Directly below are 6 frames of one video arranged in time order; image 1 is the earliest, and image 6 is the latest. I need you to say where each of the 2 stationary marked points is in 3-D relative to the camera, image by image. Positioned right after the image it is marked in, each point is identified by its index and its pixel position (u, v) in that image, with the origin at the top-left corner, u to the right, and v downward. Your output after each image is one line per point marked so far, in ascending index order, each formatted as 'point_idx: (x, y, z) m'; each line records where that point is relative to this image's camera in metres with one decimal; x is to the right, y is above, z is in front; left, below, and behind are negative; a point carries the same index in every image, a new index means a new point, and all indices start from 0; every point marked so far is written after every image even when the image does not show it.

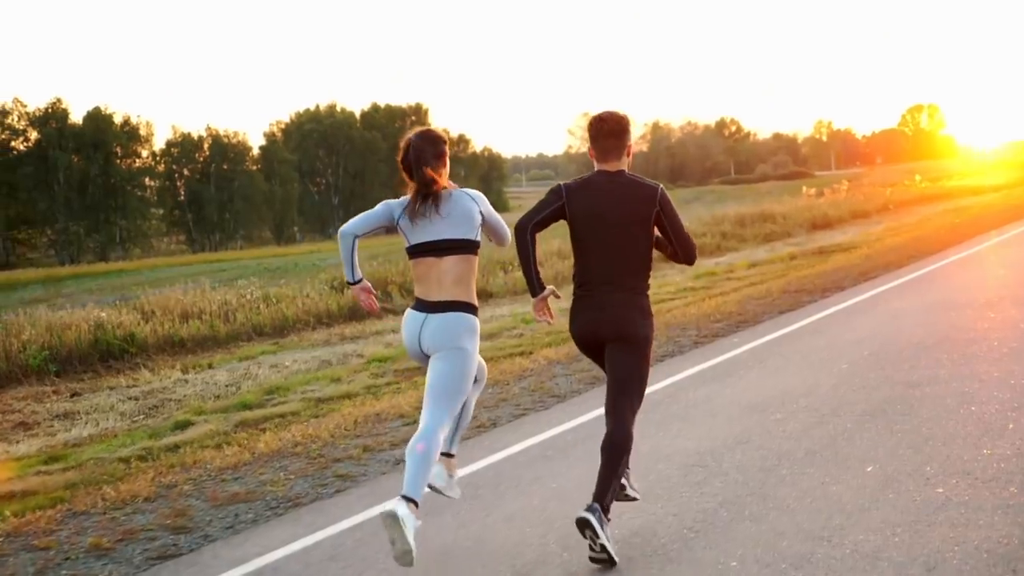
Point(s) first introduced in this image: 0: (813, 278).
0: (+3.0, +0.1, +16.7) m
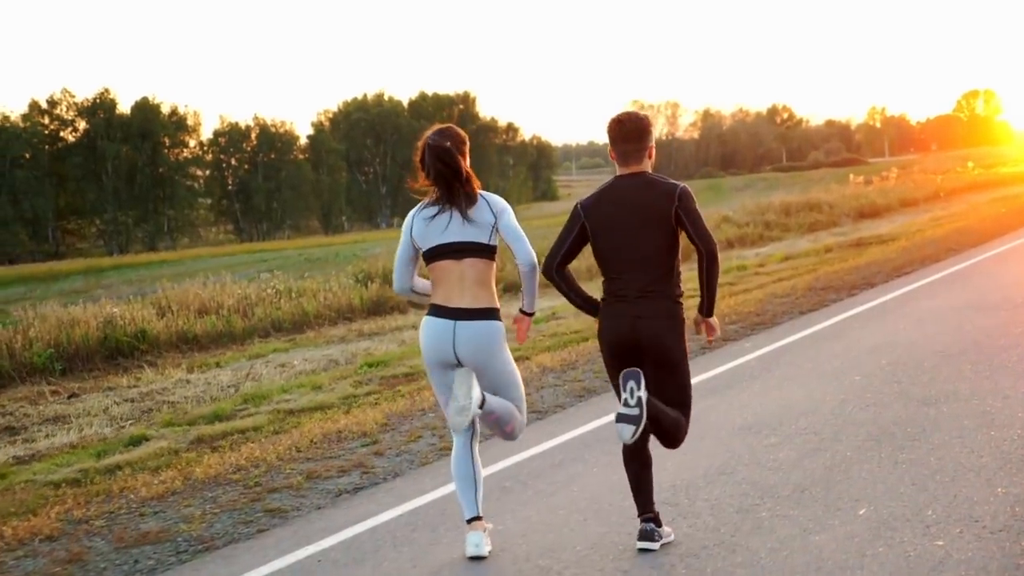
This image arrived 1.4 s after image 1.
0: (+3.1, +0.1, +15.8) m
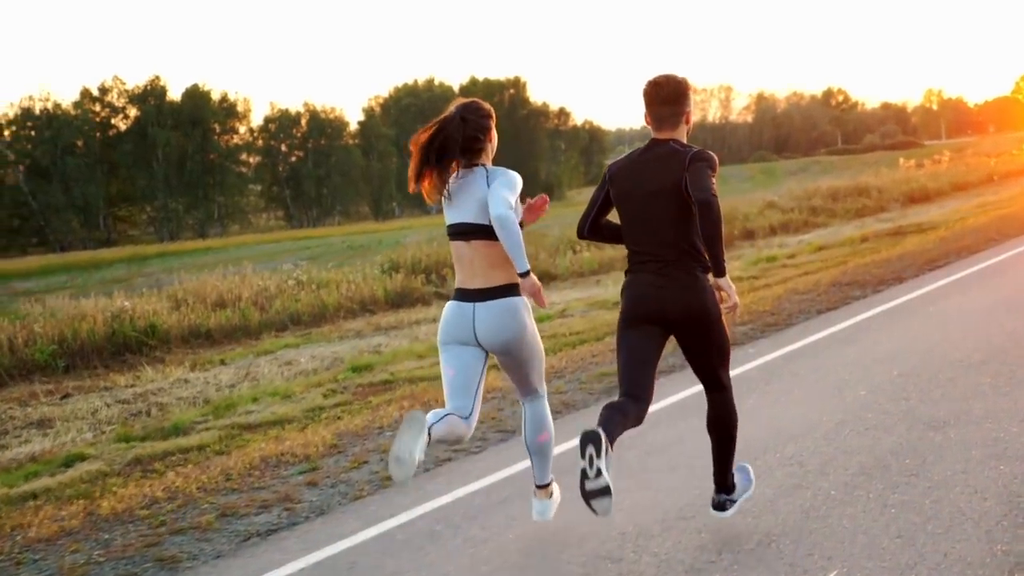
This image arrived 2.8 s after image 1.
0: (+3.2, +0.2, +14.9) m
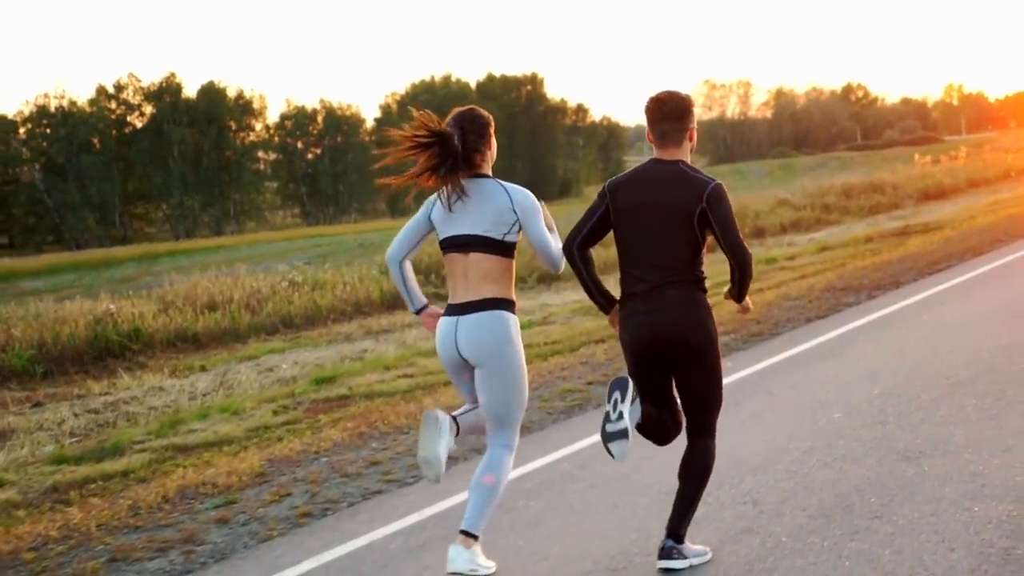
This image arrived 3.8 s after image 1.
0: (+3.0, +0.1, +14.2) m
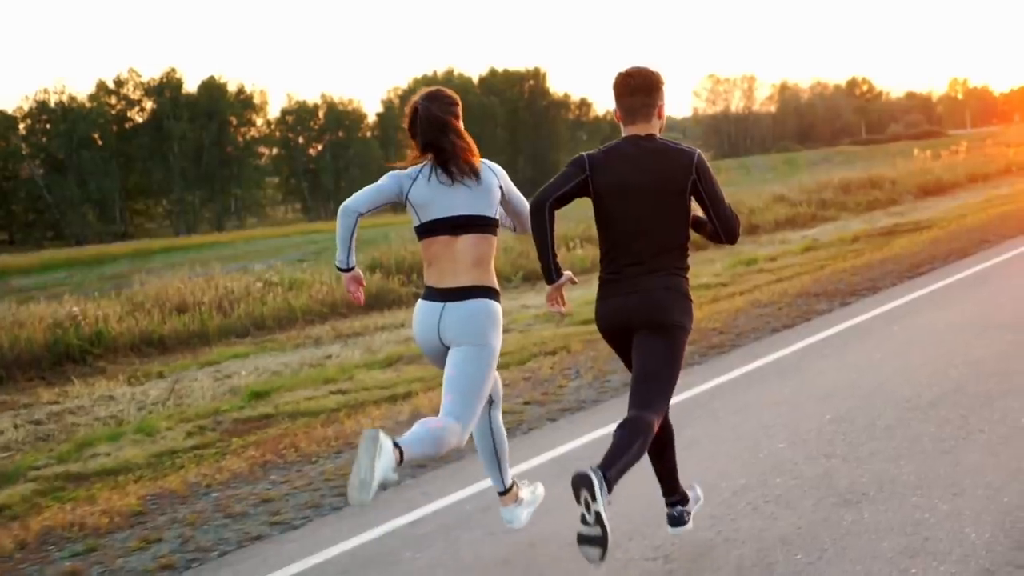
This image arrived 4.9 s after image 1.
0: (+2.7, +0.1, +13.6) m
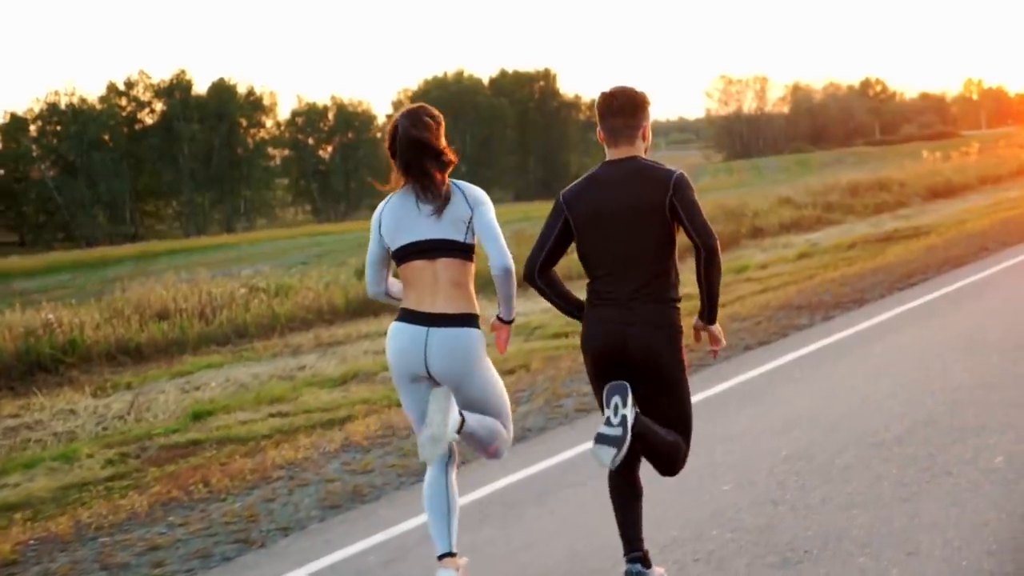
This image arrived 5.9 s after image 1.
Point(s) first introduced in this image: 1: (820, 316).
0: (+2.5, 0.0, +12.9) m
1: (+2.0, -0.2, +11.2) m
